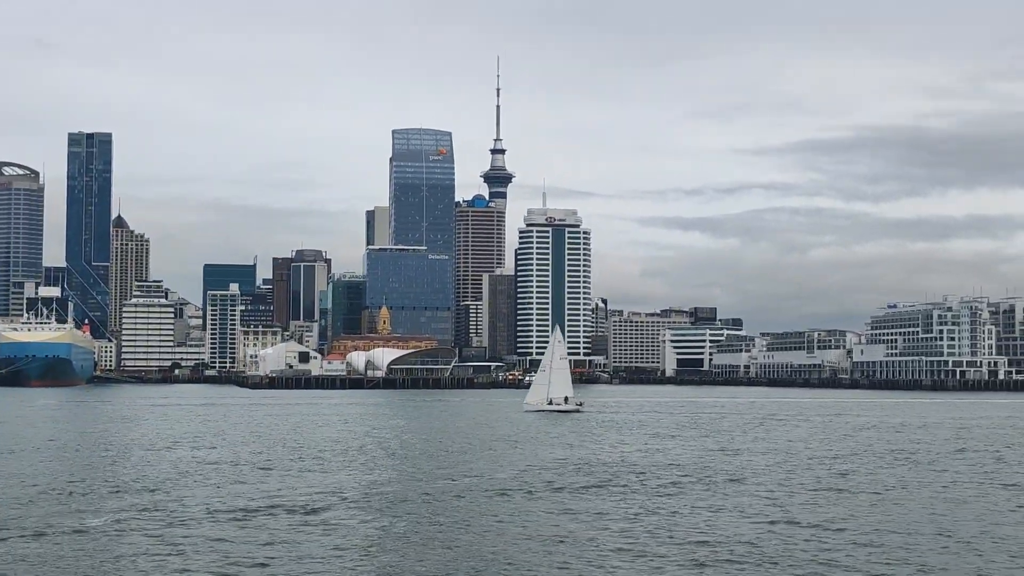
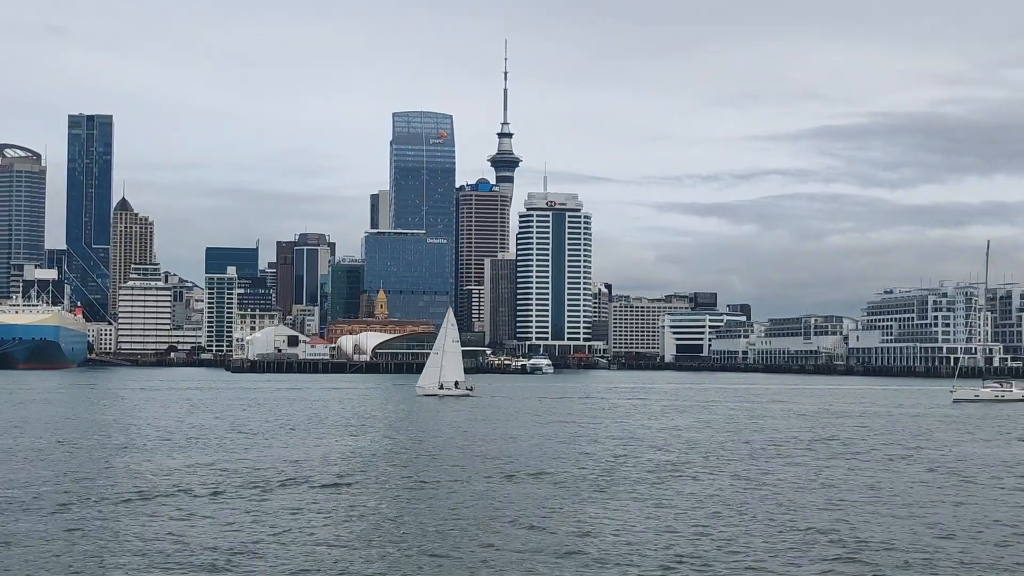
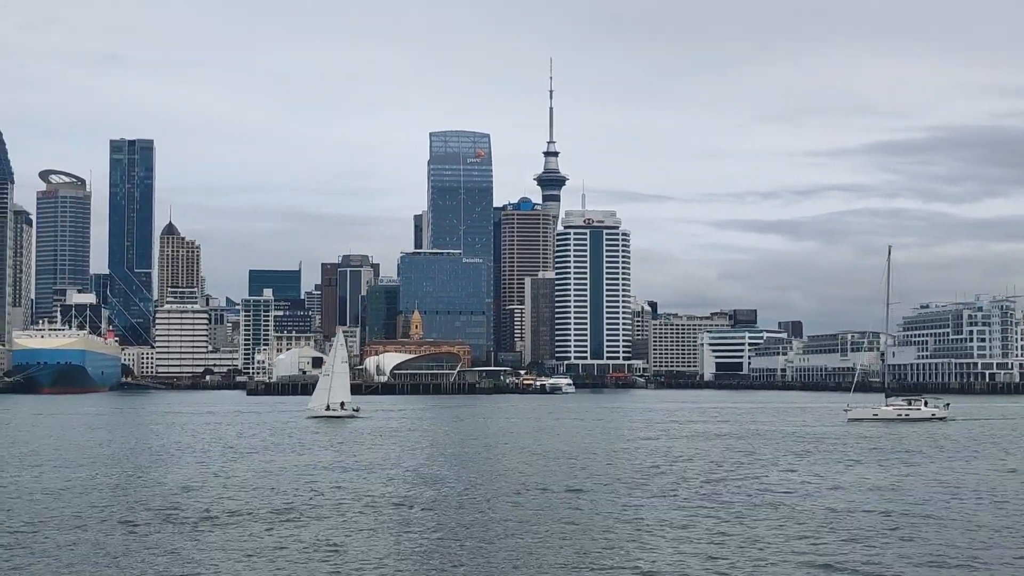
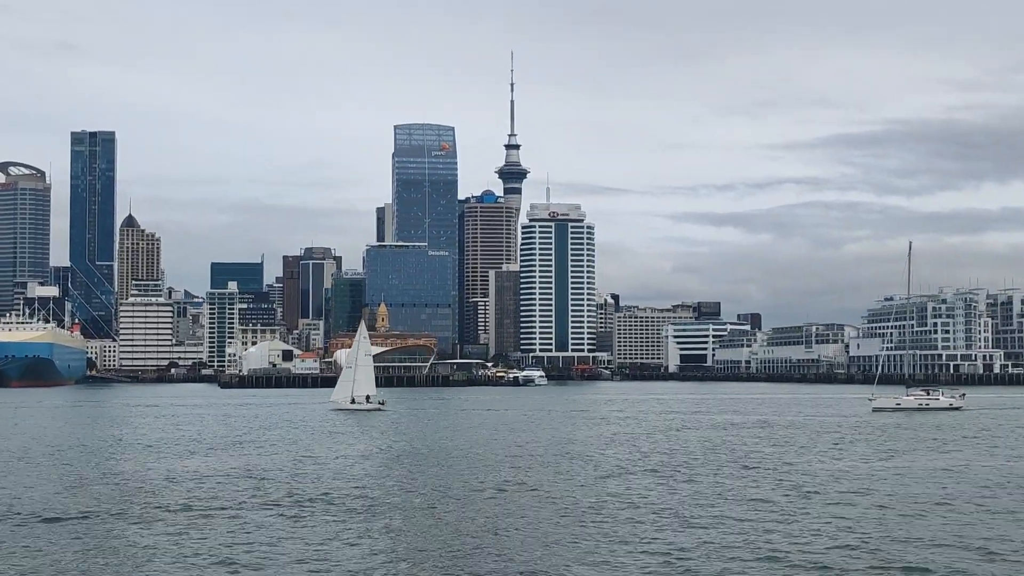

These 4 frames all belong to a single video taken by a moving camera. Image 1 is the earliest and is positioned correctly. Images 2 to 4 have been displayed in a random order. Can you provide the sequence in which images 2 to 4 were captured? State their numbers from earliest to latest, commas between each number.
2, 4, 3
